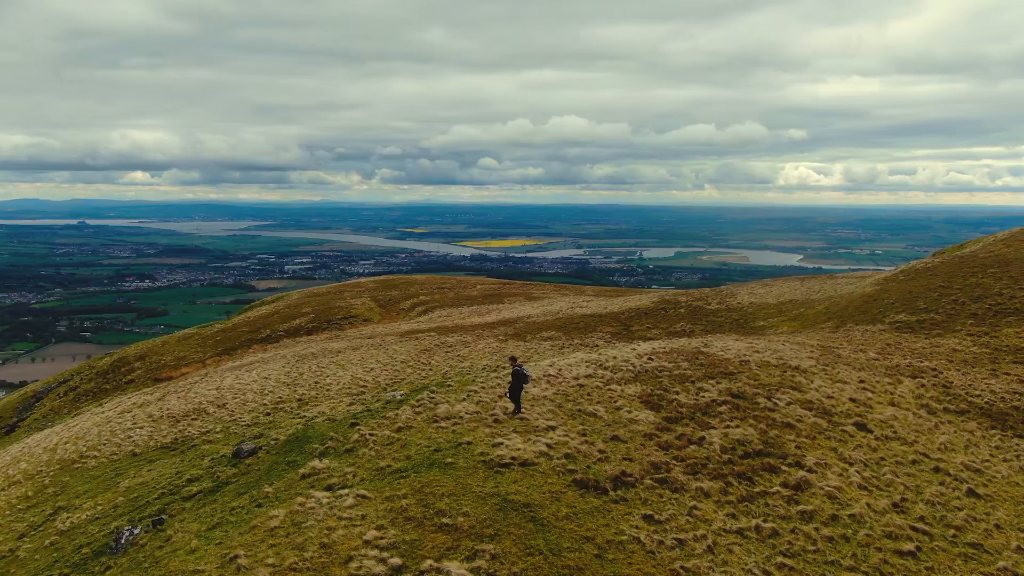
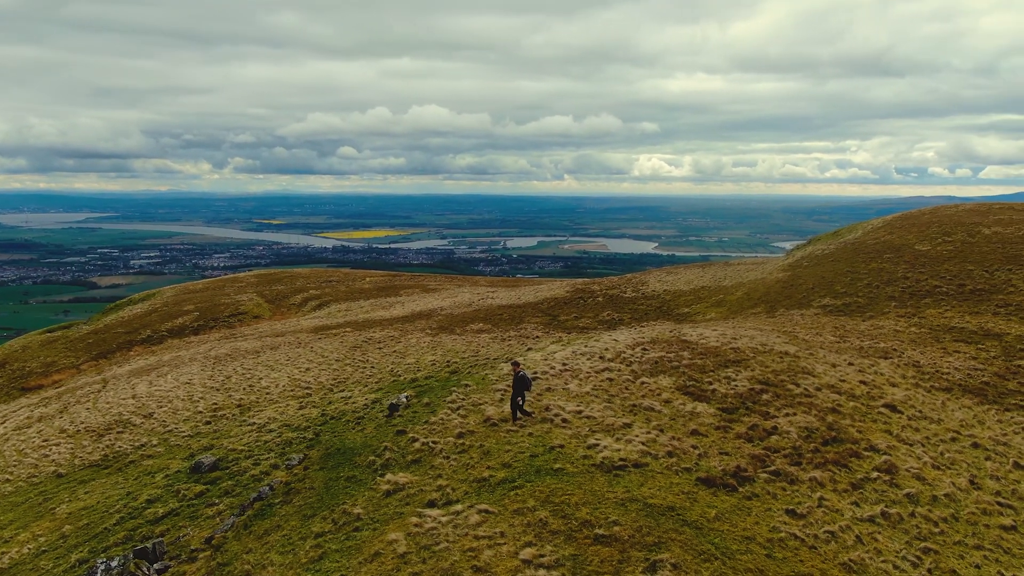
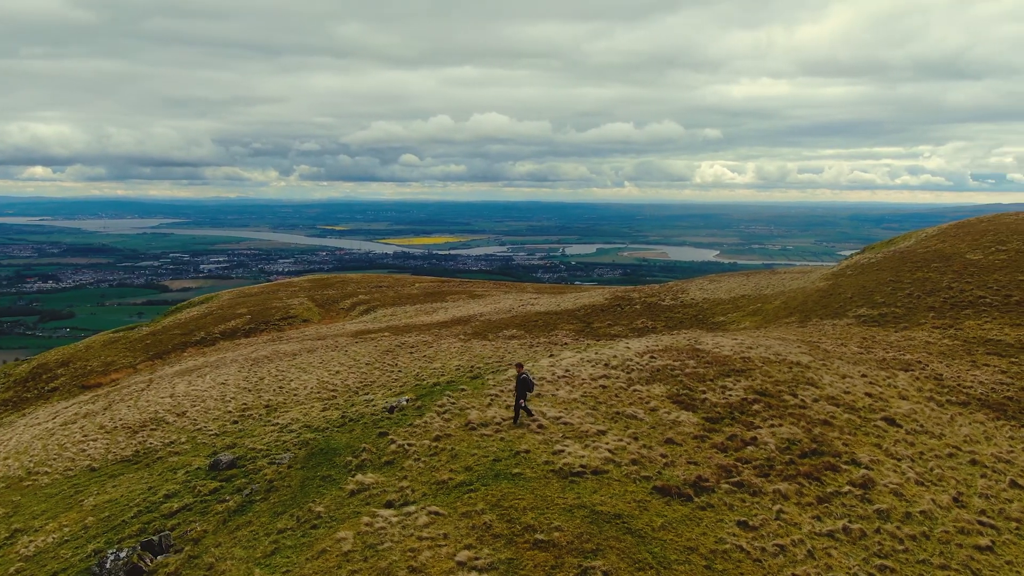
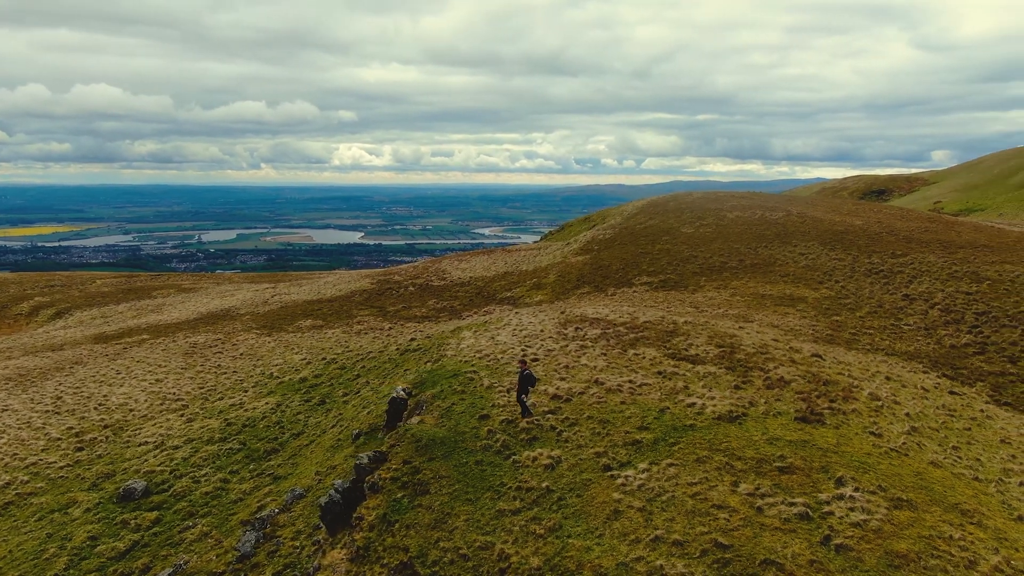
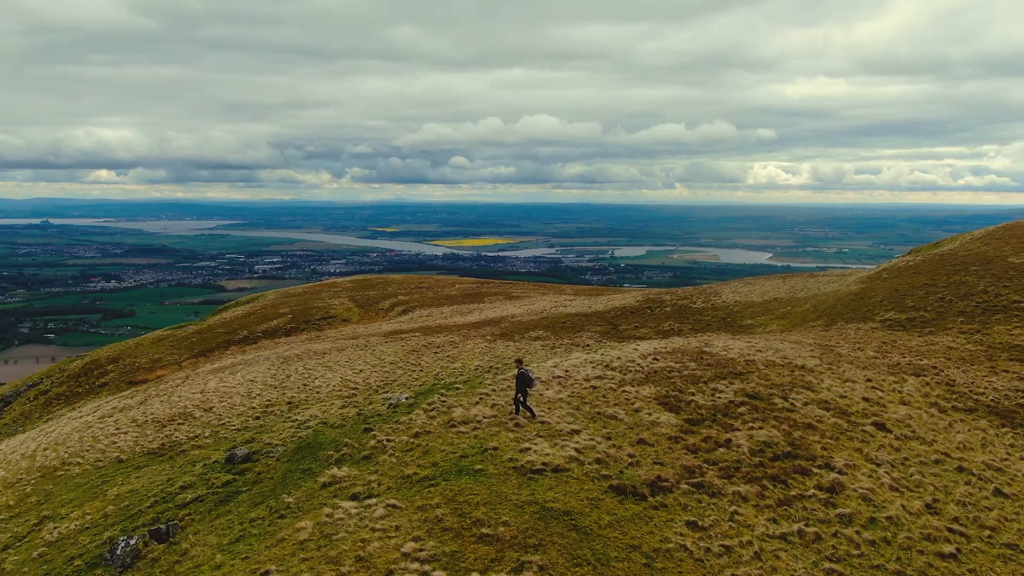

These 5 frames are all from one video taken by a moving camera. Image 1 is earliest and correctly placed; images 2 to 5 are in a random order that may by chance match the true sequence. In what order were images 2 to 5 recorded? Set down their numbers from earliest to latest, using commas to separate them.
5, 3, 2, 4
